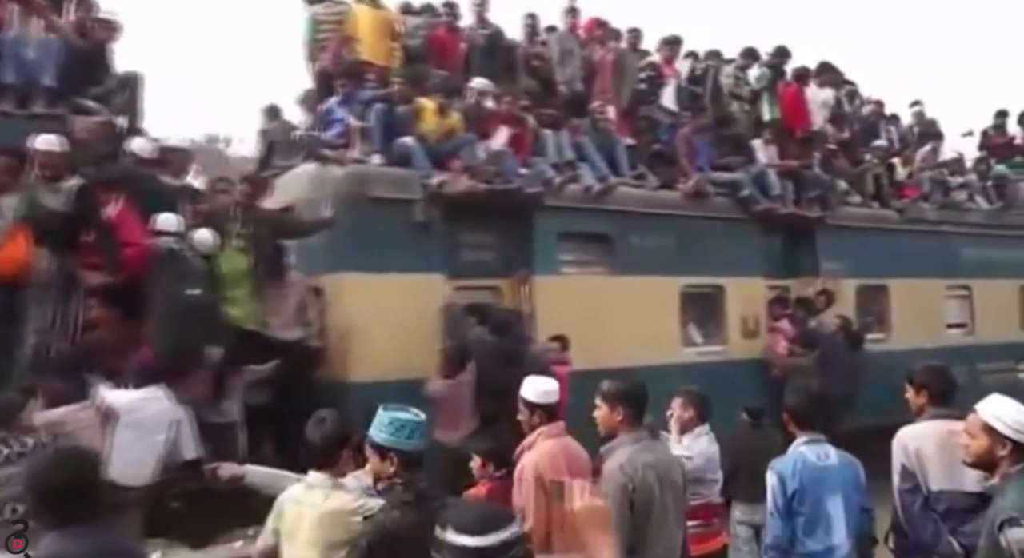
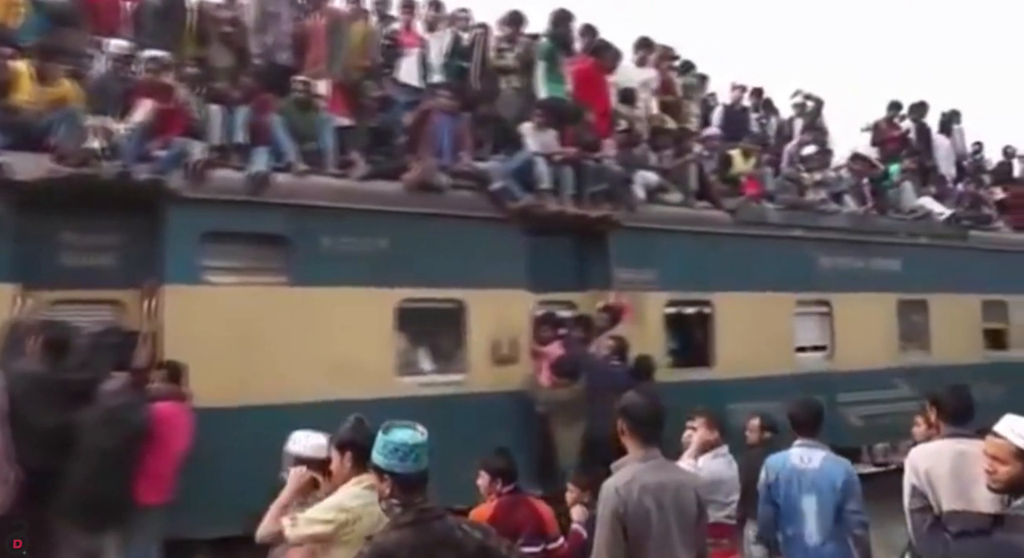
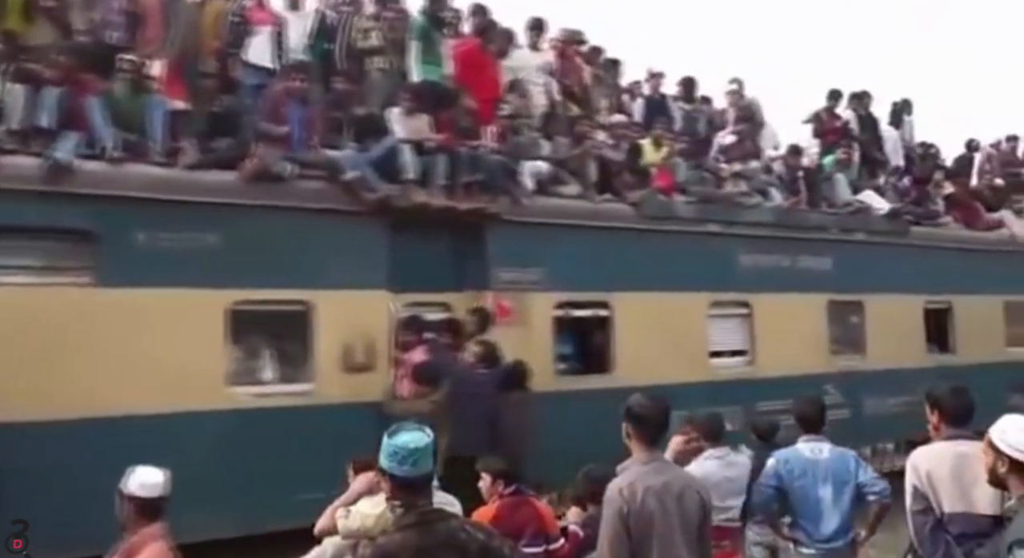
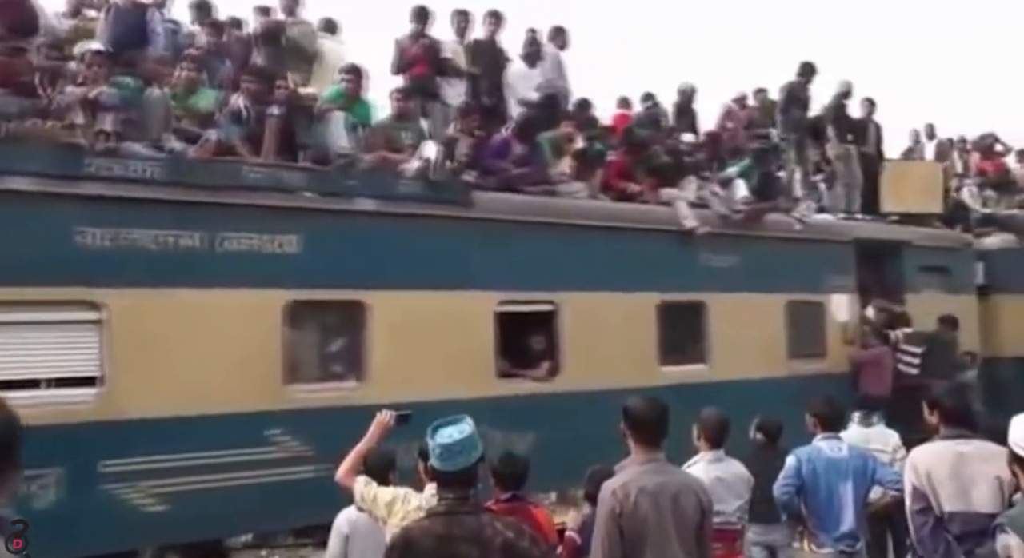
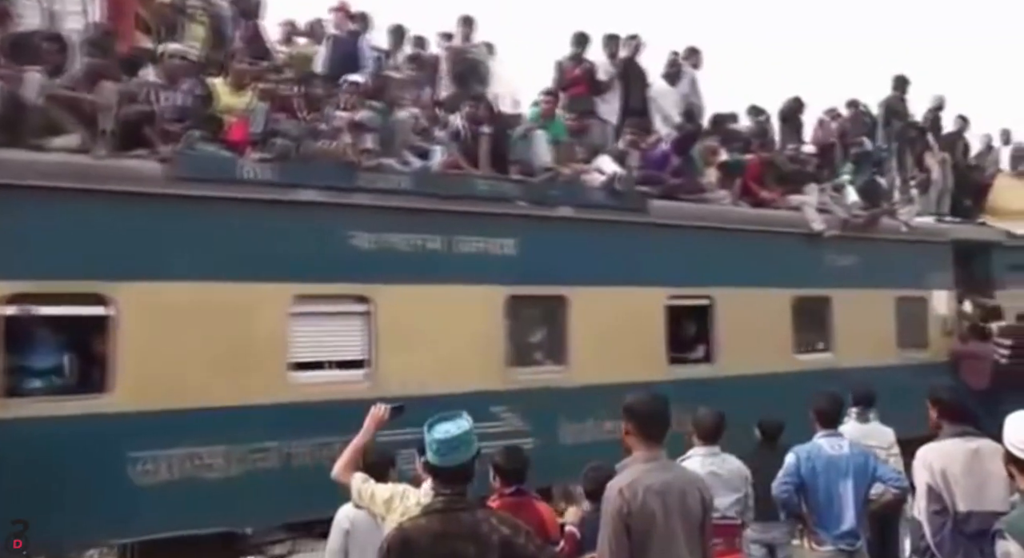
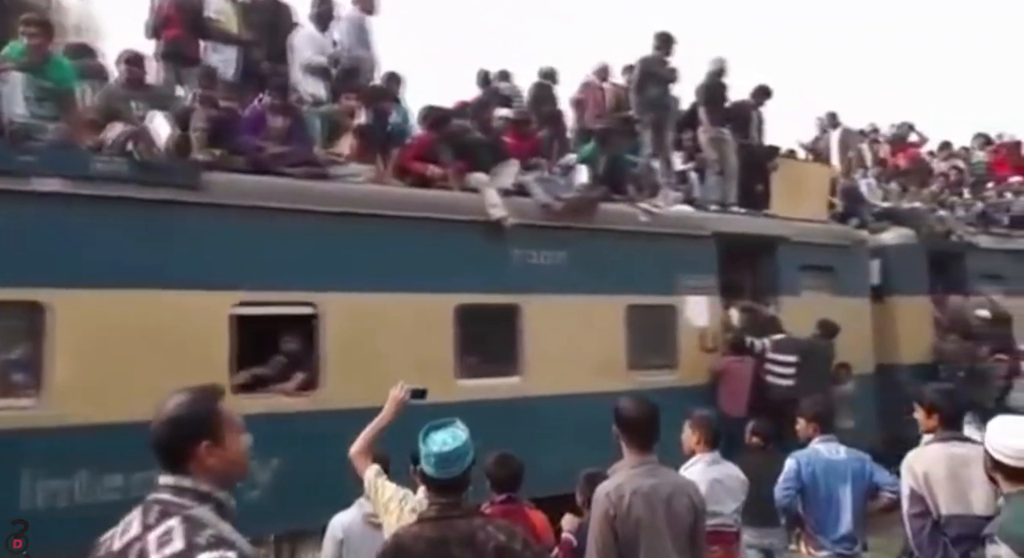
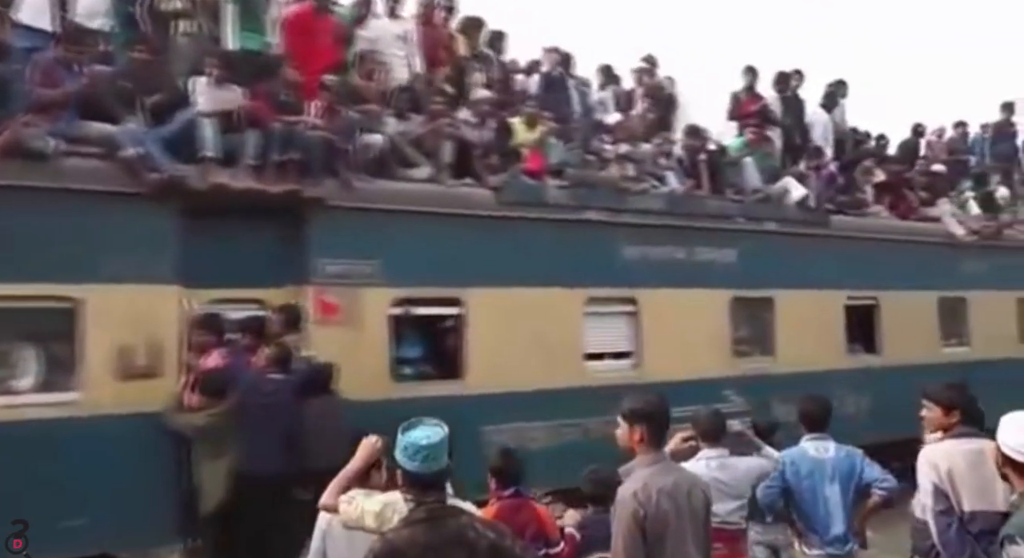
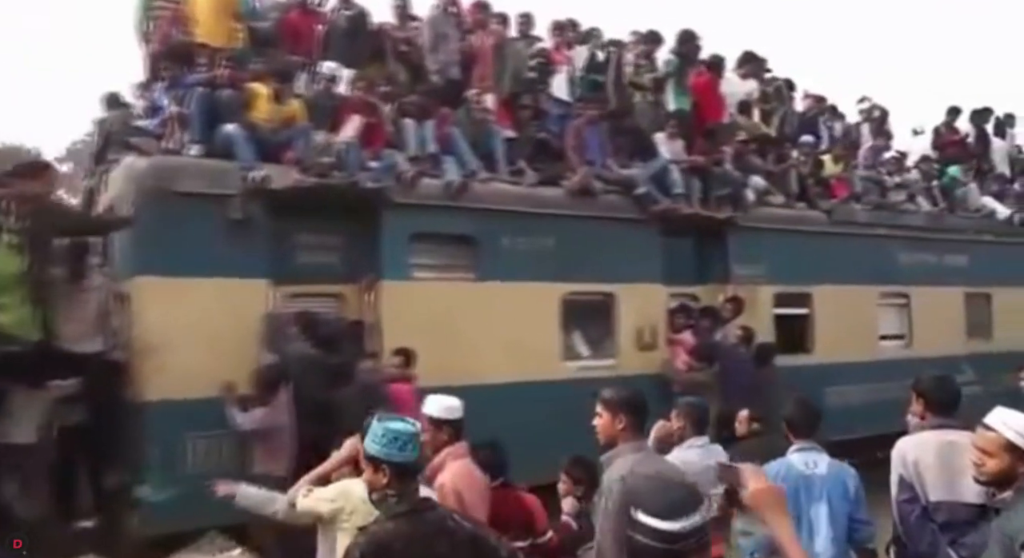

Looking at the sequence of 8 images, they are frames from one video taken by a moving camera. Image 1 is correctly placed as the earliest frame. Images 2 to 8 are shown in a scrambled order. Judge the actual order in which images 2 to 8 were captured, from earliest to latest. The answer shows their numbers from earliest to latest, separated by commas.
8, 2, 3, 7, 5, 4, 6
